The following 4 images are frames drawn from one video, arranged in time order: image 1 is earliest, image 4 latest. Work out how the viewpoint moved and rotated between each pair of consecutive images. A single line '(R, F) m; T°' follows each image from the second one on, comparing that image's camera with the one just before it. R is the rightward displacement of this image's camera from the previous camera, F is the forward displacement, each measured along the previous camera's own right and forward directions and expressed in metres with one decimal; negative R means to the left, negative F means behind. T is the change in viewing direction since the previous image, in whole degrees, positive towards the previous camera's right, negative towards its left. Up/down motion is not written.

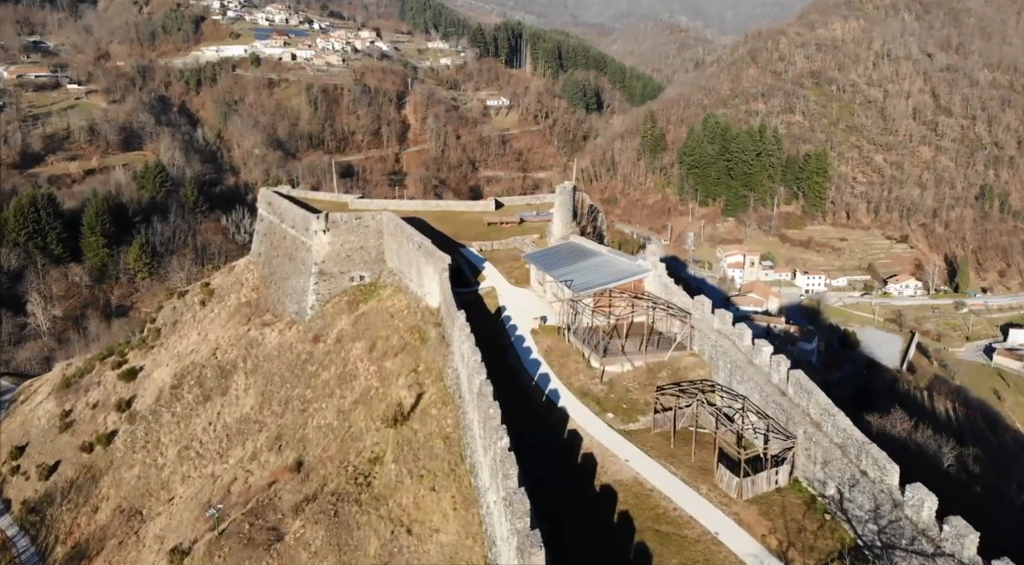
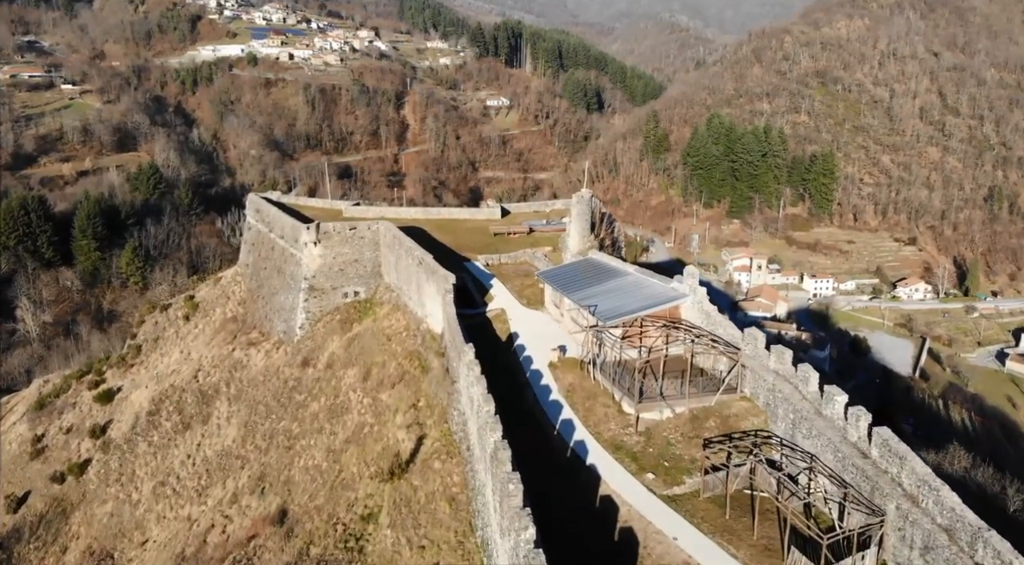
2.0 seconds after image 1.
(-0.3, +2.3) m; 0°
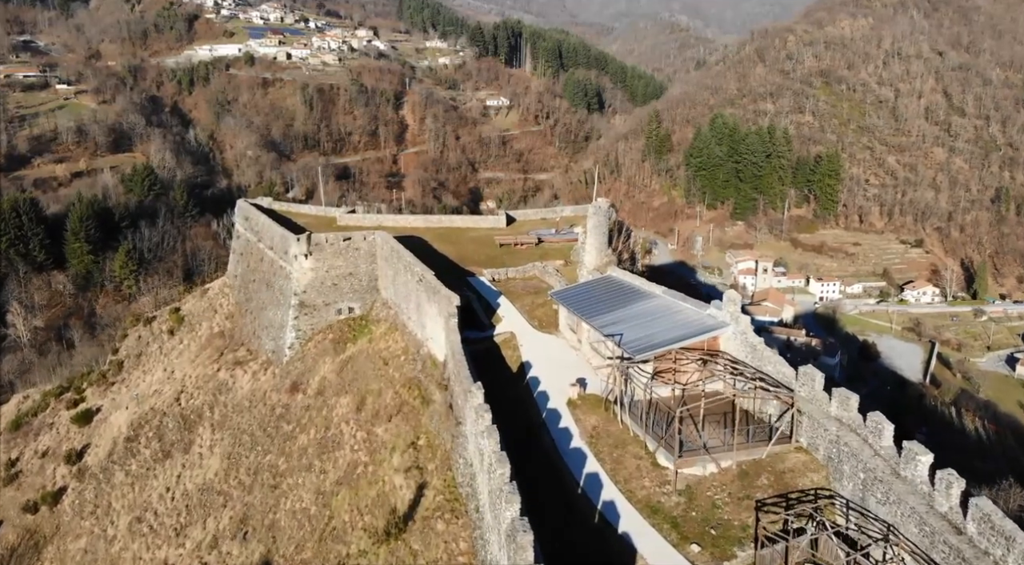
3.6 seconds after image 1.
(-0.2, +1.8) m; 0°
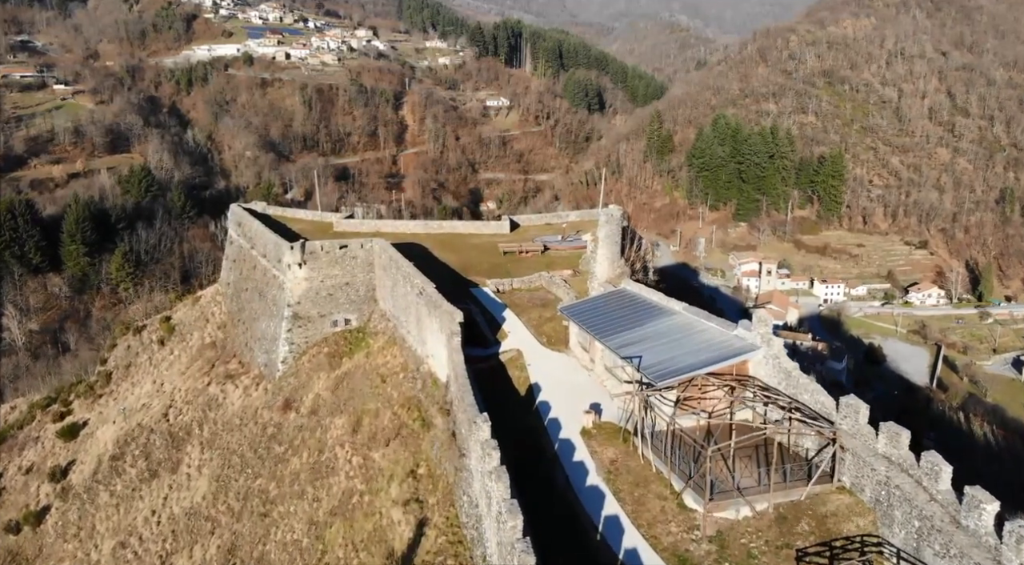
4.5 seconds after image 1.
(-0.1, +1.1) m; 0°
